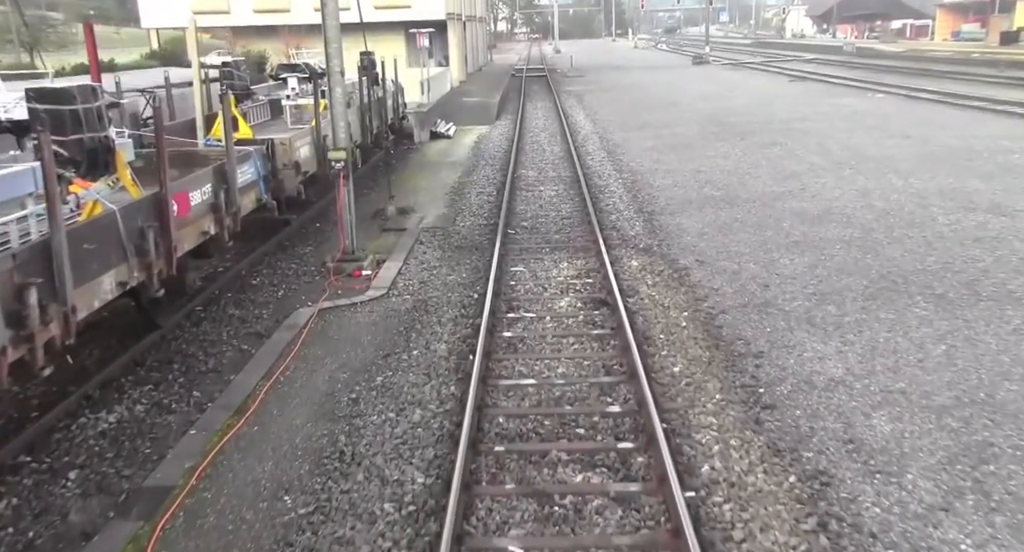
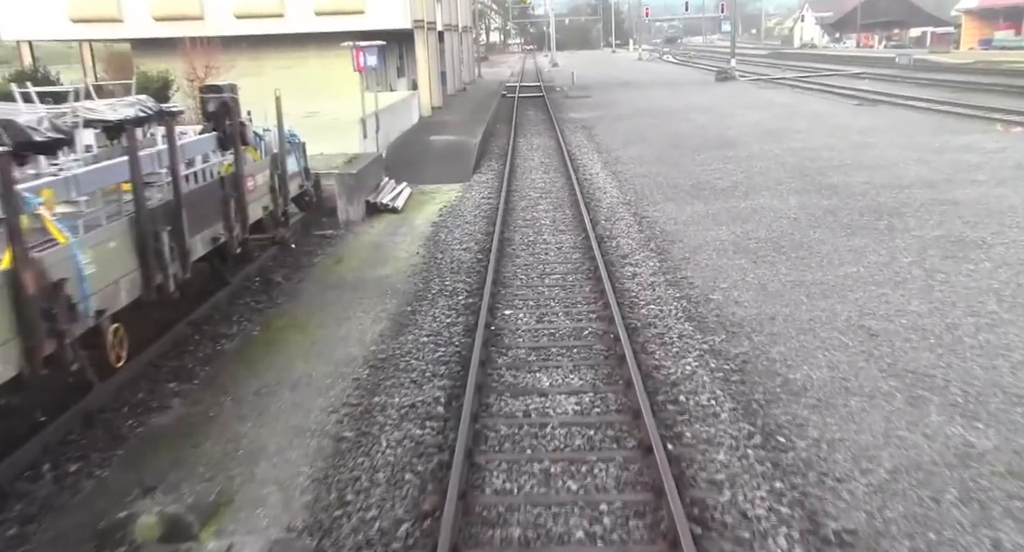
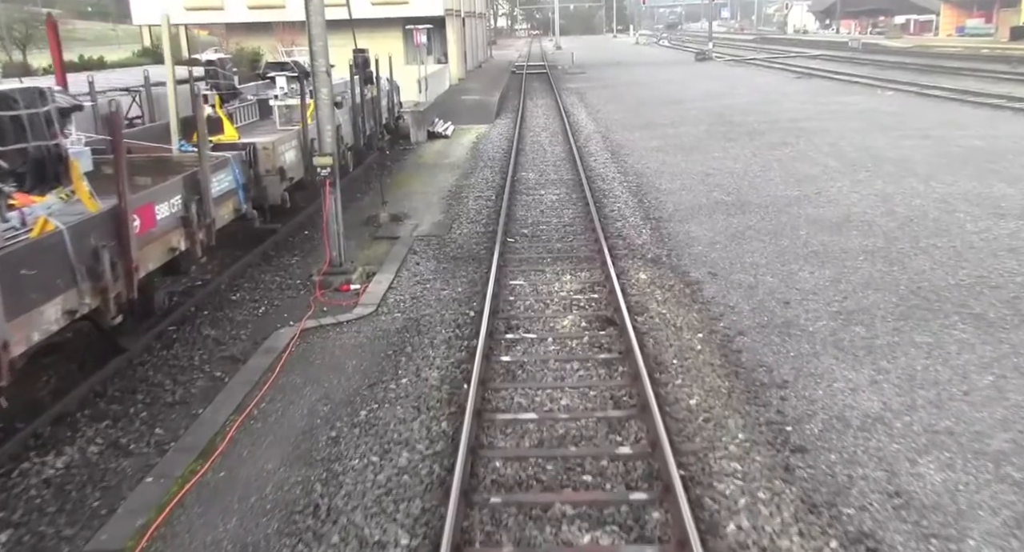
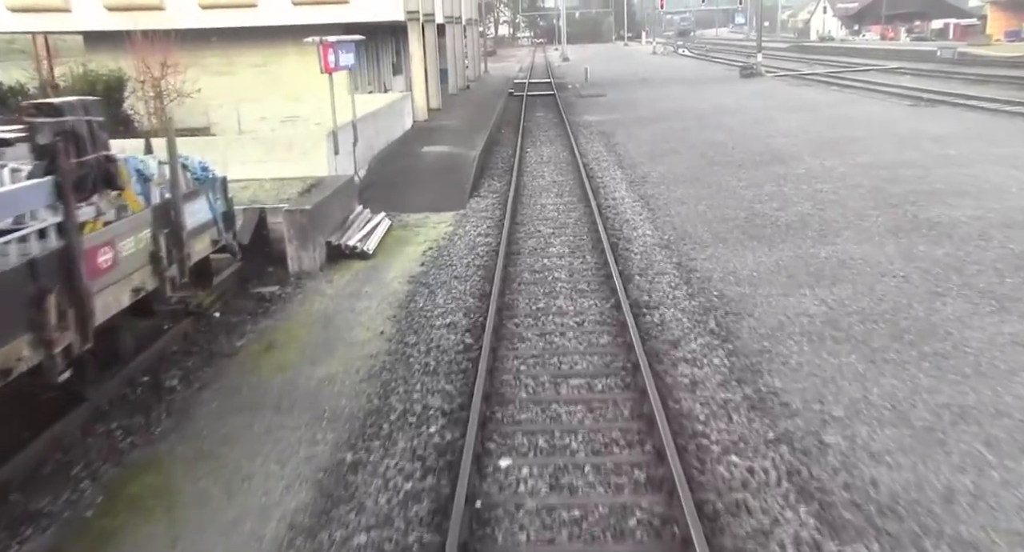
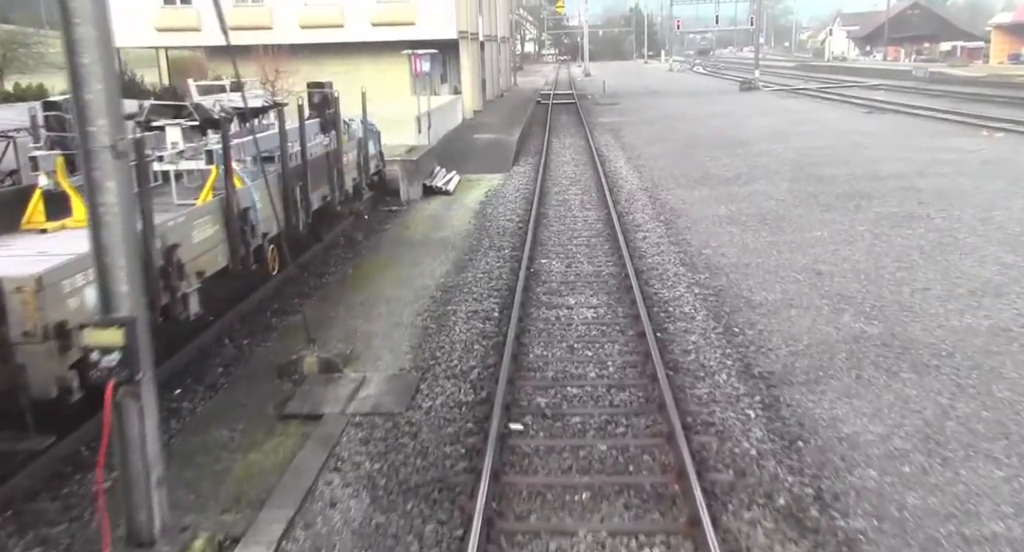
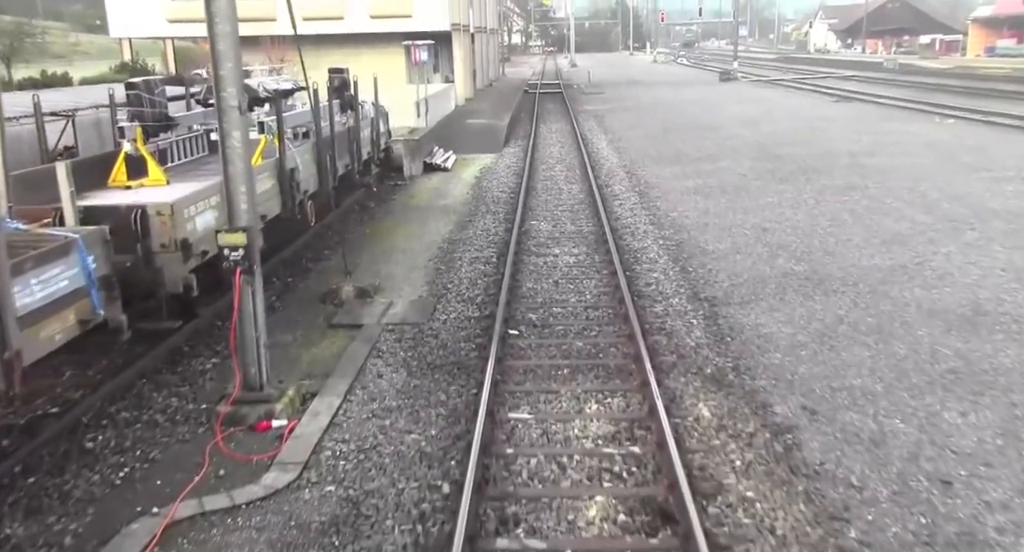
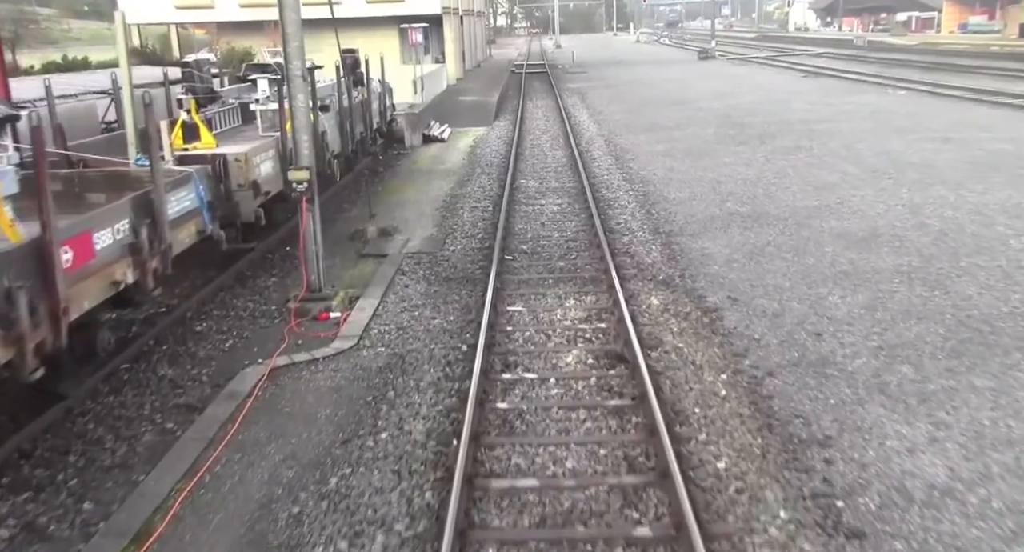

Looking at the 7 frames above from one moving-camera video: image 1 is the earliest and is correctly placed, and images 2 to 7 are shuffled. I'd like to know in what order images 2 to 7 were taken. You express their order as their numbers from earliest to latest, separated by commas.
3, 7, 6, 5, 2, 4
